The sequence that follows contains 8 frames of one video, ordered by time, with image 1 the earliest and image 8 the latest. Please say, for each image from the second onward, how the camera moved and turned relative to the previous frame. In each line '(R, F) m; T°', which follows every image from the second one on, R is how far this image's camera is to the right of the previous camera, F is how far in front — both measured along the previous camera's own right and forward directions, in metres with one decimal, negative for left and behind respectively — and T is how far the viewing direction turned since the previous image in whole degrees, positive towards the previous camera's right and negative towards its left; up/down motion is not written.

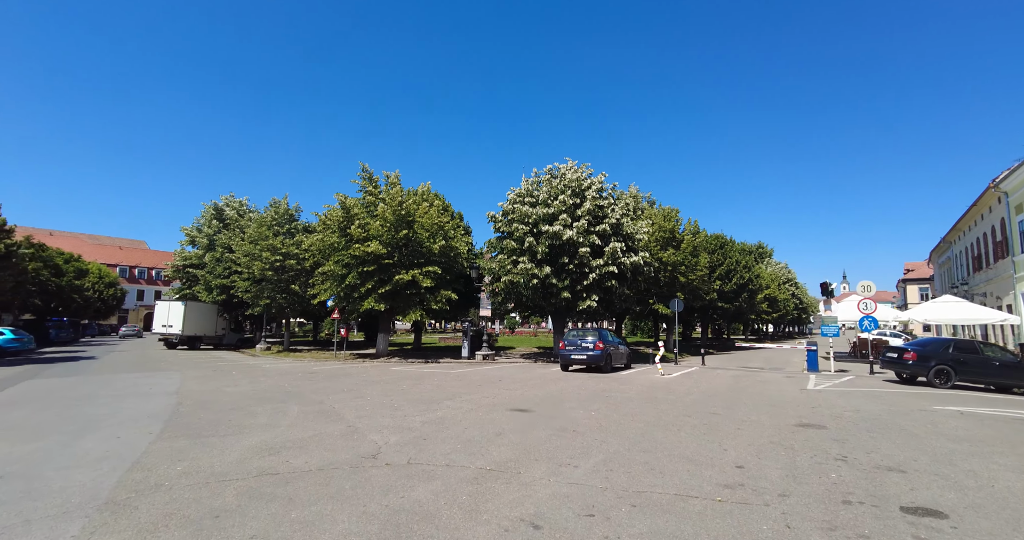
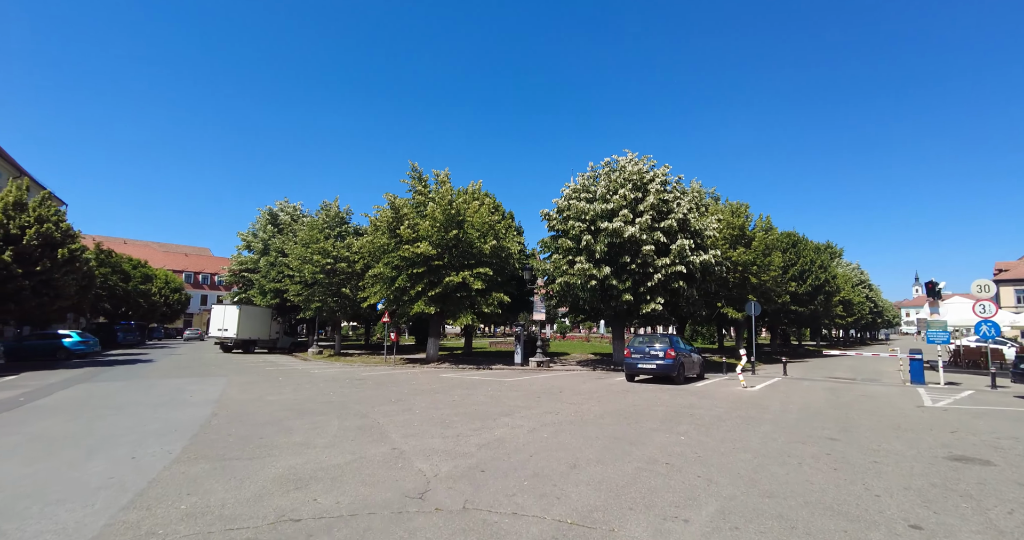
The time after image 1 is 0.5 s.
(-0.4, +1.5) m; -5°
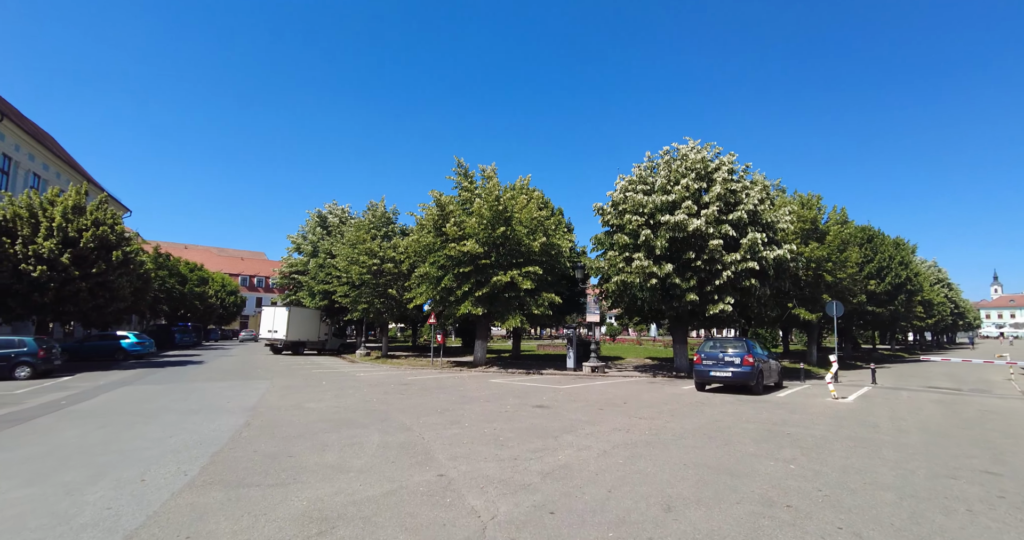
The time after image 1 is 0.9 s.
(-0.3, +1.3) m; -5°
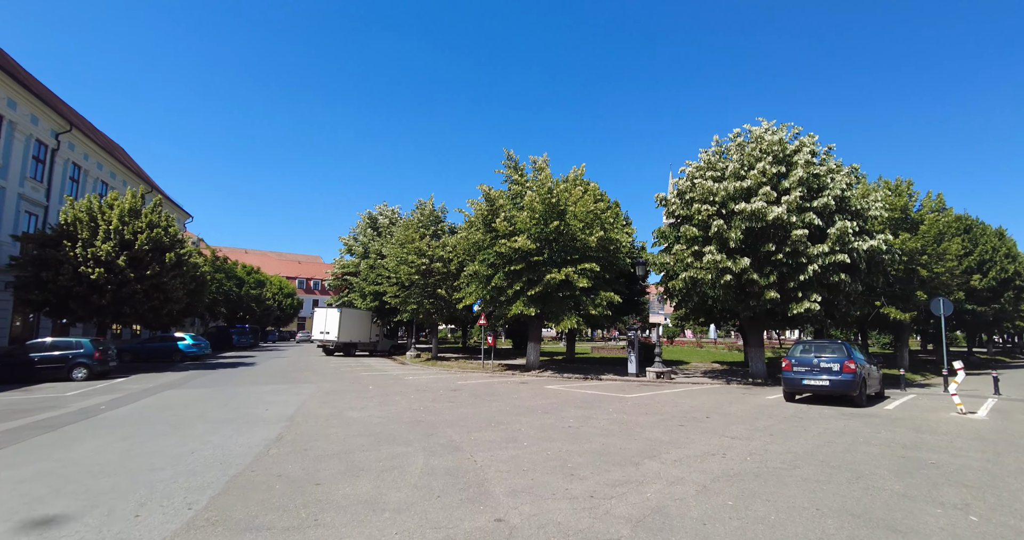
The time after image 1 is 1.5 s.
(-0.3, +1.4) m; -6°
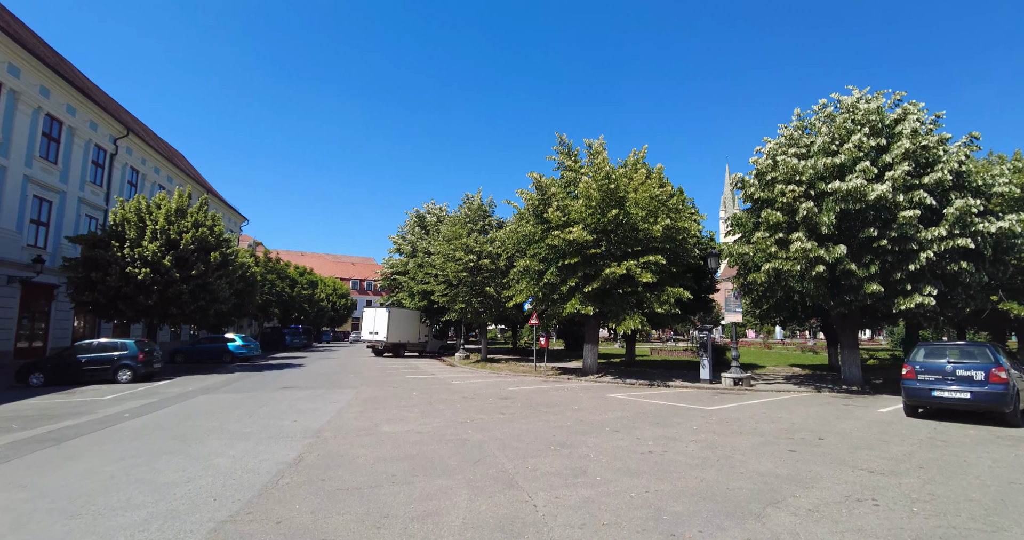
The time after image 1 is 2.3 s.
(-0.2, +1.6) m; -6°
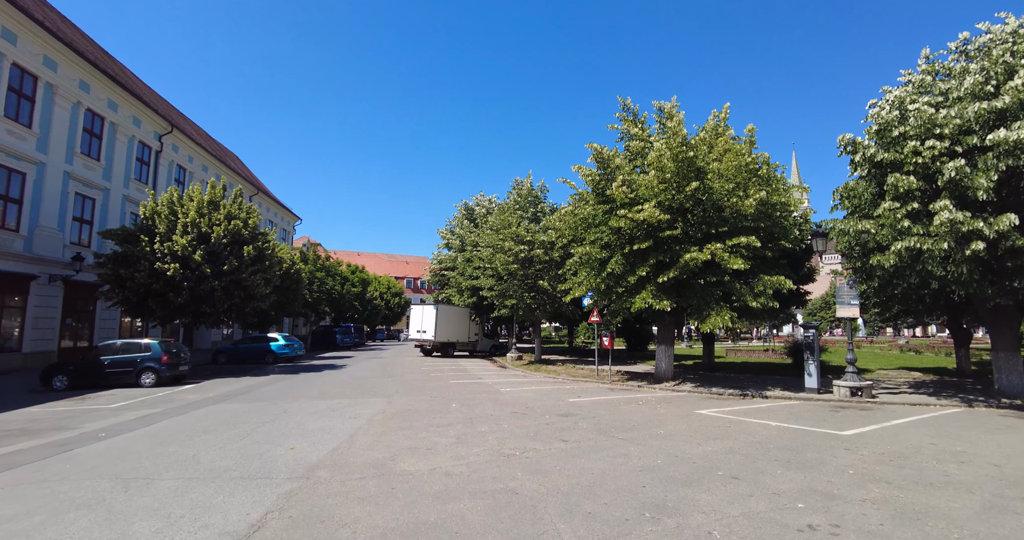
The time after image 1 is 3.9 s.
(-0.1, +2.5) m; -6°
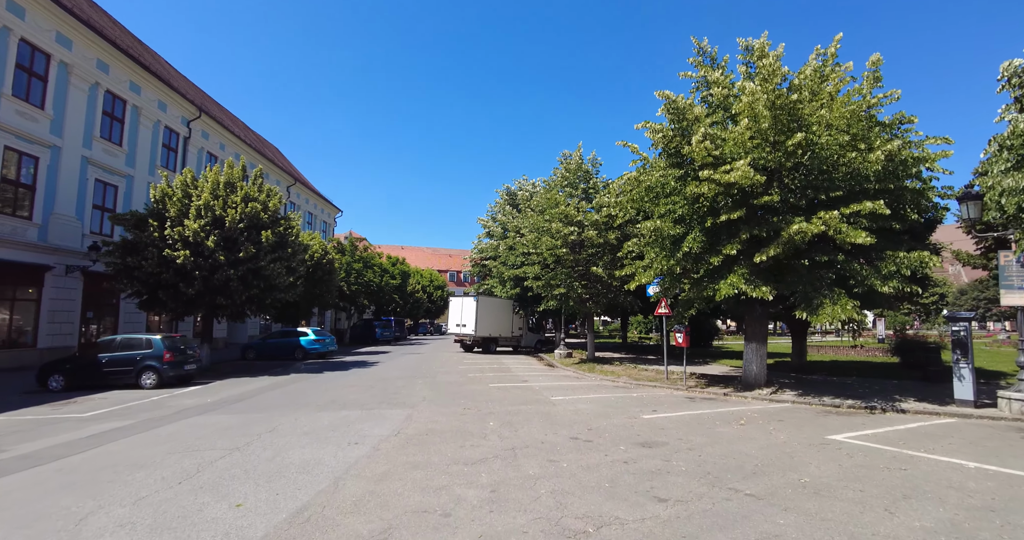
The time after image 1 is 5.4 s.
(-0.2, +2.7) m; -5°
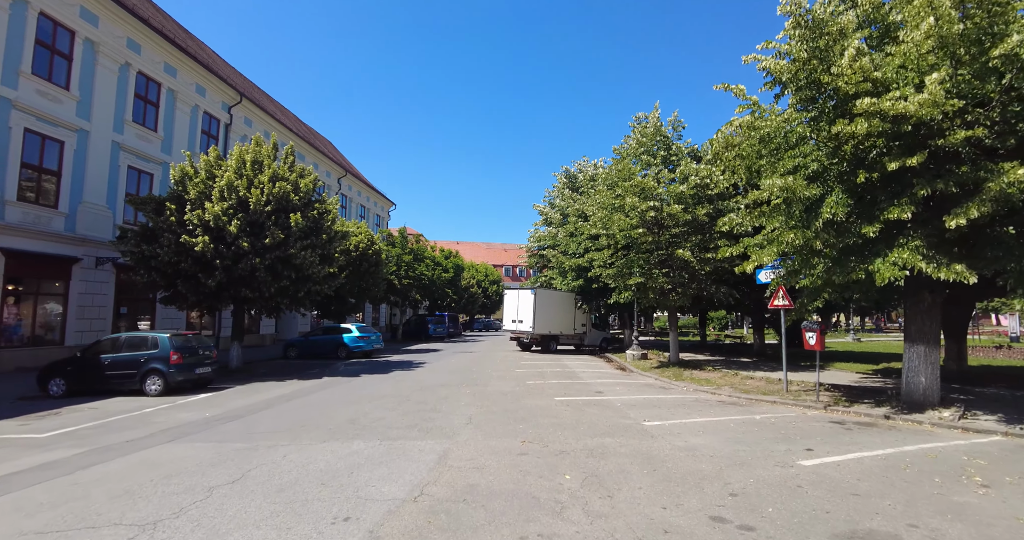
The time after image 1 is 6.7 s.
(-0.3, +2.9) m; -6°
